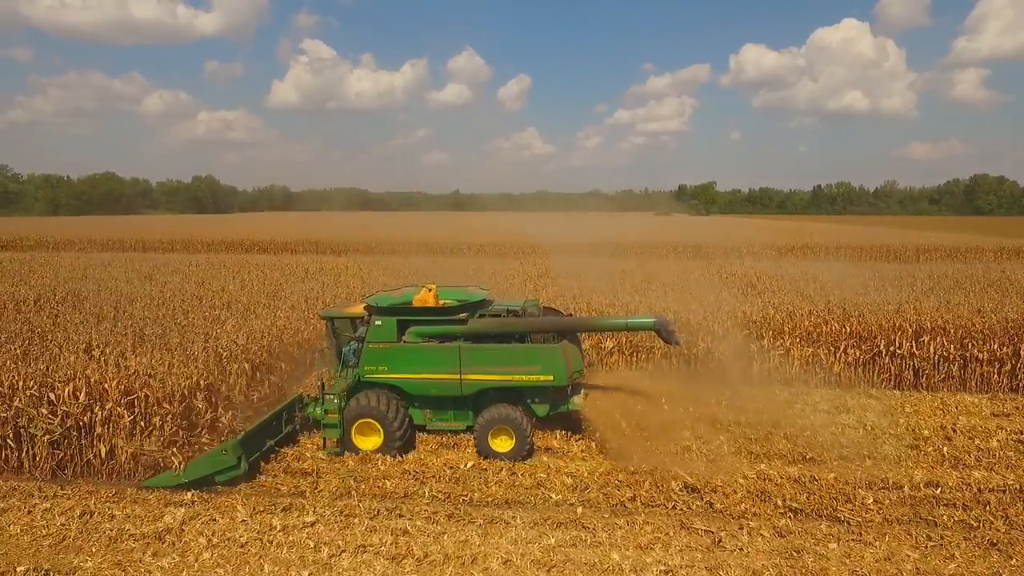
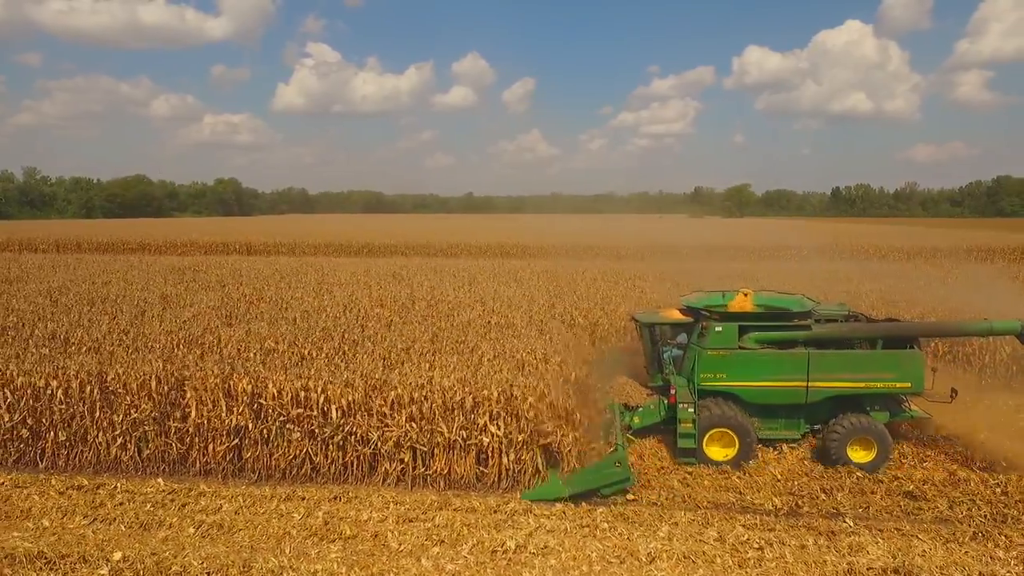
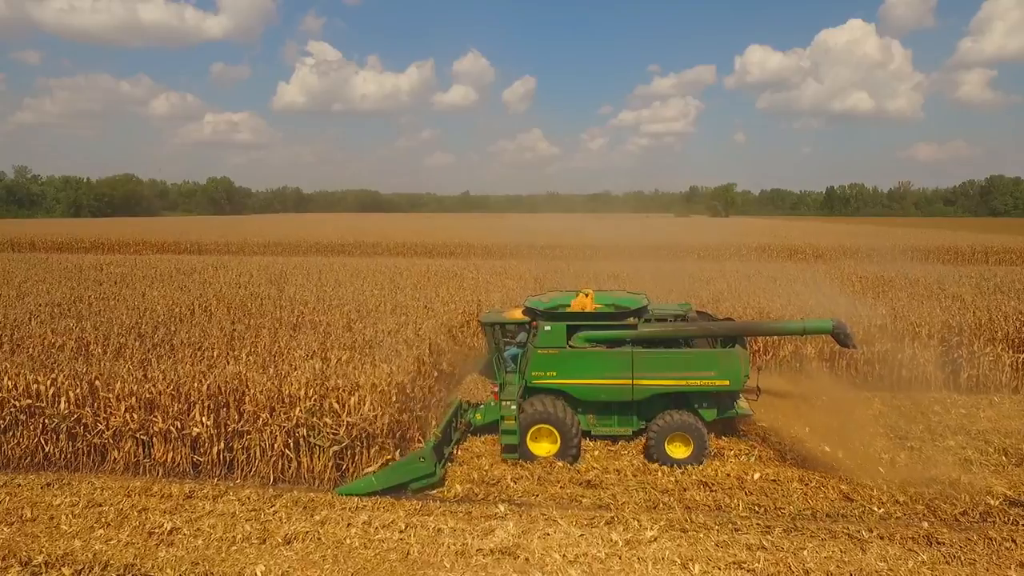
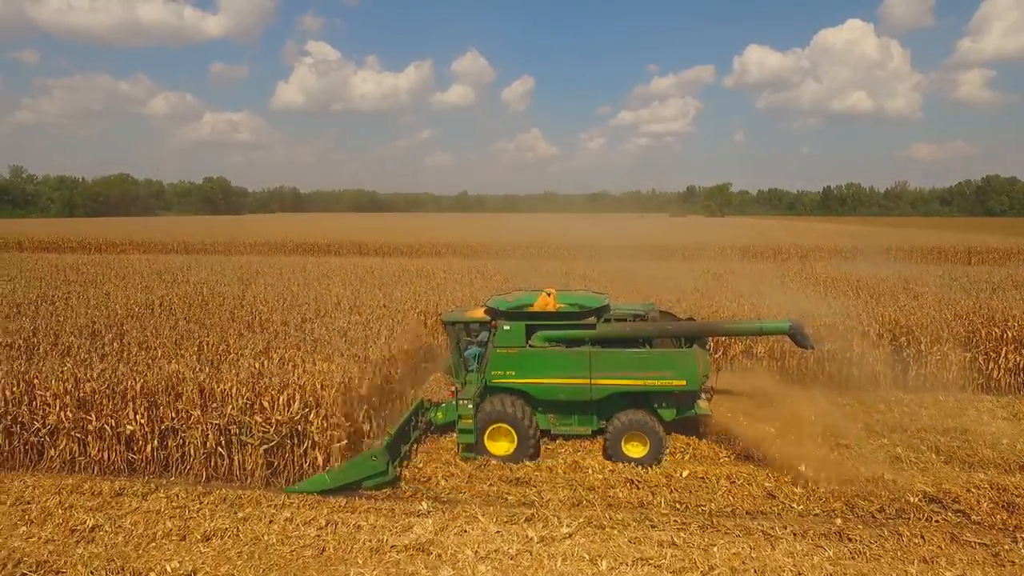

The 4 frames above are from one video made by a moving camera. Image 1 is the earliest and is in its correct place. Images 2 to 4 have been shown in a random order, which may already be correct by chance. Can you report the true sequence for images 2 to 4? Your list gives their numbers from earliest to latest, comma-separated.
4, 3, 2
